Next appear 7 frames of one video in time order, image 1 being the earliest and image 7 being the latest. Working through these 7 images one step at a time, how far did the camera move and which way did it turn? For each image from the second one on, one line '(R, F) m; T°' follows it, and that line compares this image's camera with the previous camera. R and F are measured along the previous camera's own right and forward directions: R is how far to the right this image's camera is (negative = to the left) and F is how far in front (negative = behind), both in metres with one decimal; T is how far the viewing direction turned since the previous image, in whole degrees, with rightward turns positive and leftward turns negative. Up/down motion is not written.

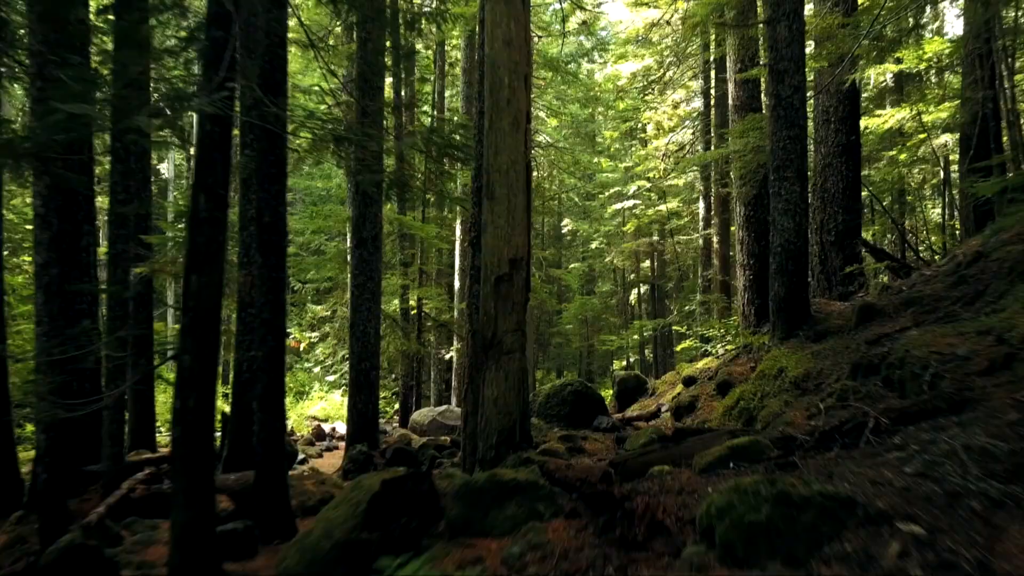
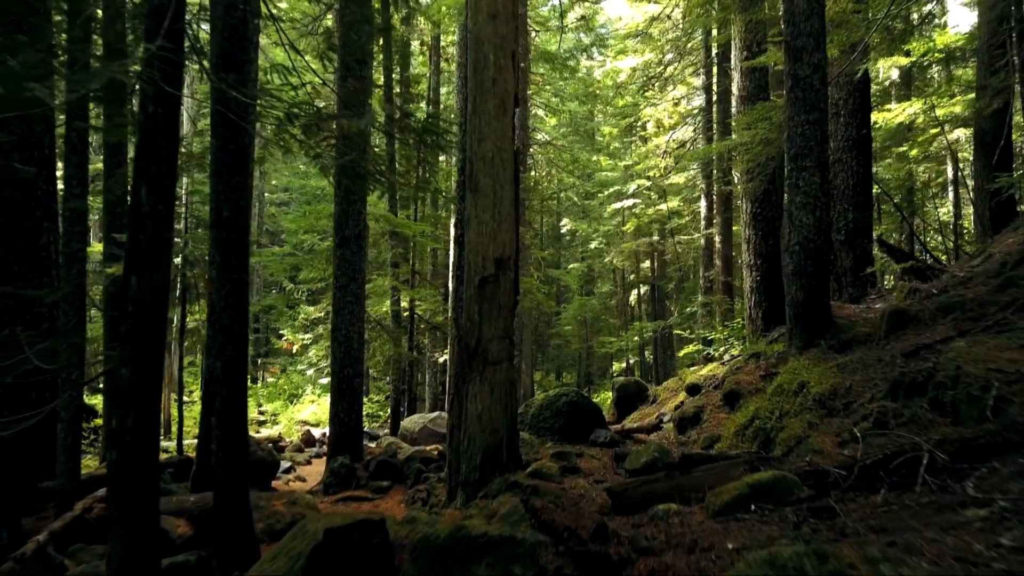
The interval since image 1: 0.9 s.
(+0.1, +0.6) m; 0°
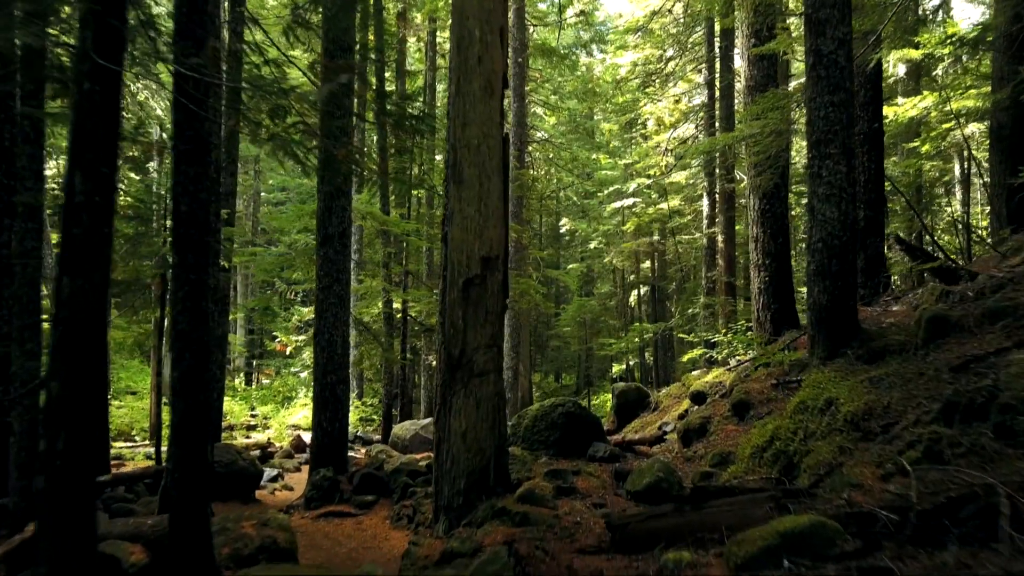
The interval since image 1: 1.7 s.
(+0.1, +0.6) m; 0°
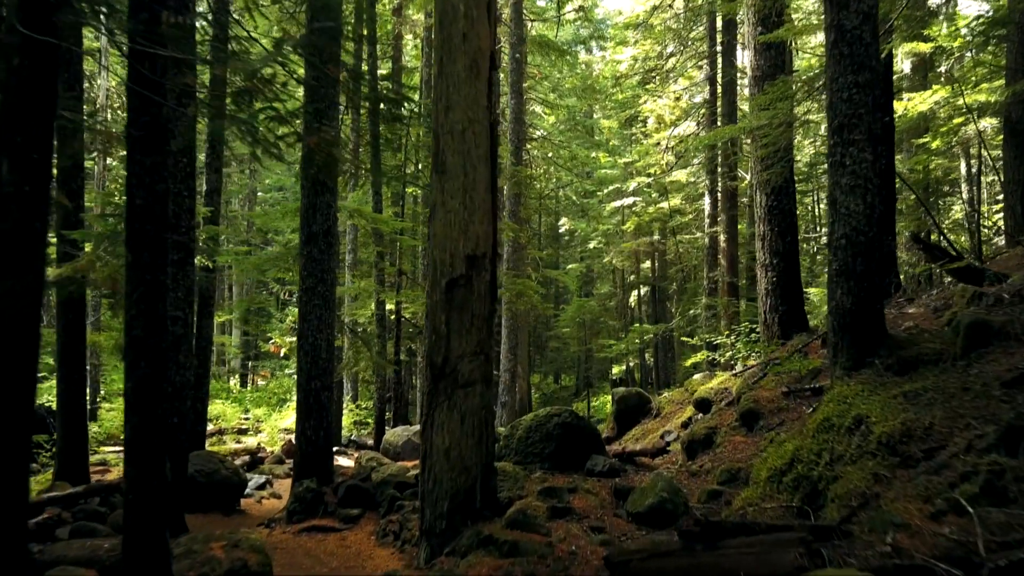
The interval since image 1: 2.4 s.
(+0.1, +0.5) m; 0°
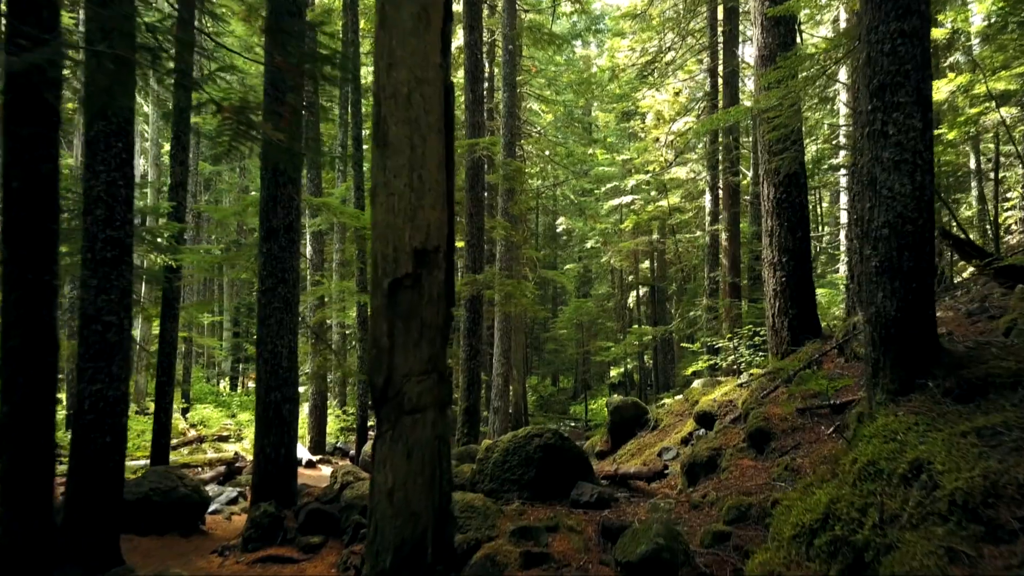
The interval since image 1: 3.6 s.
(+0.2, +0.9) m; 0°
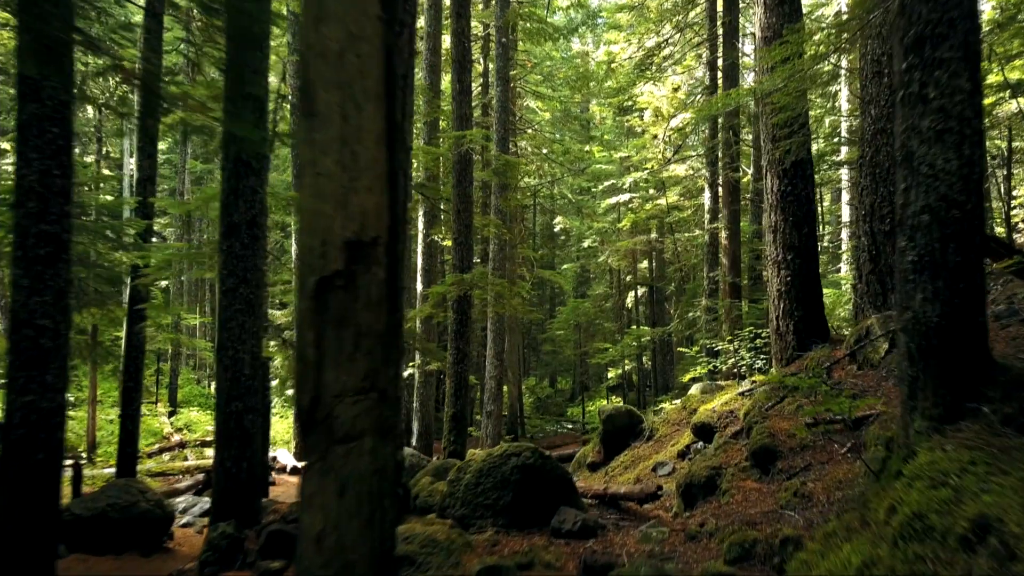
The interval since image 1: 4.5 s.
(+0.2, +0.6) m; 0°
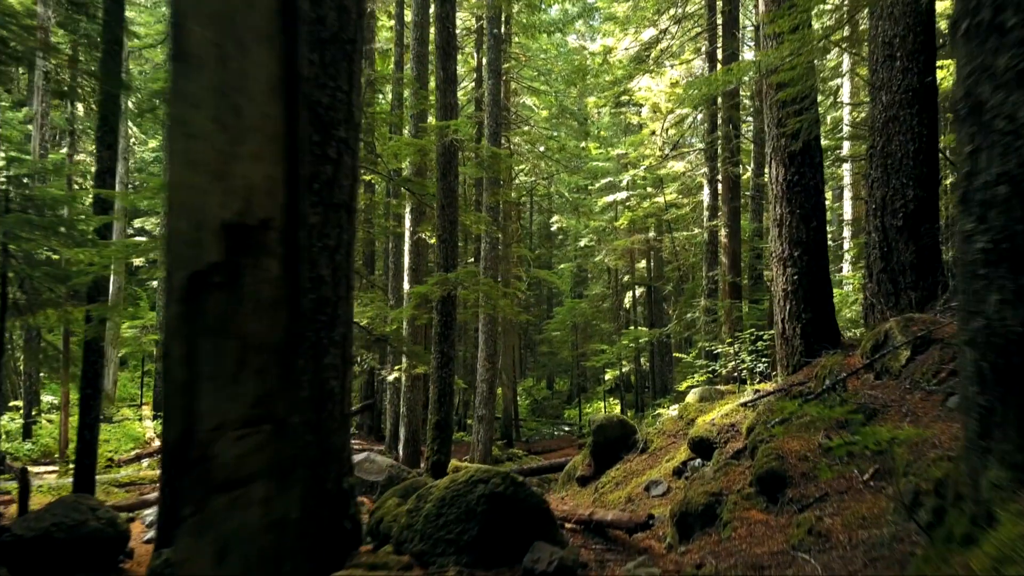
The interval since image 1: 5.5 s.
(+0.2, +0.7) m; 0°
